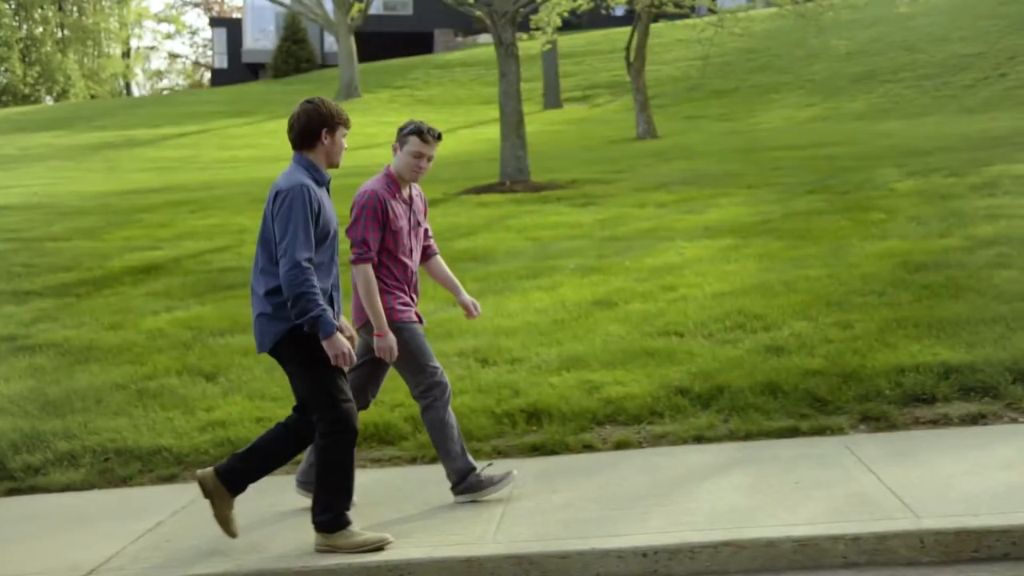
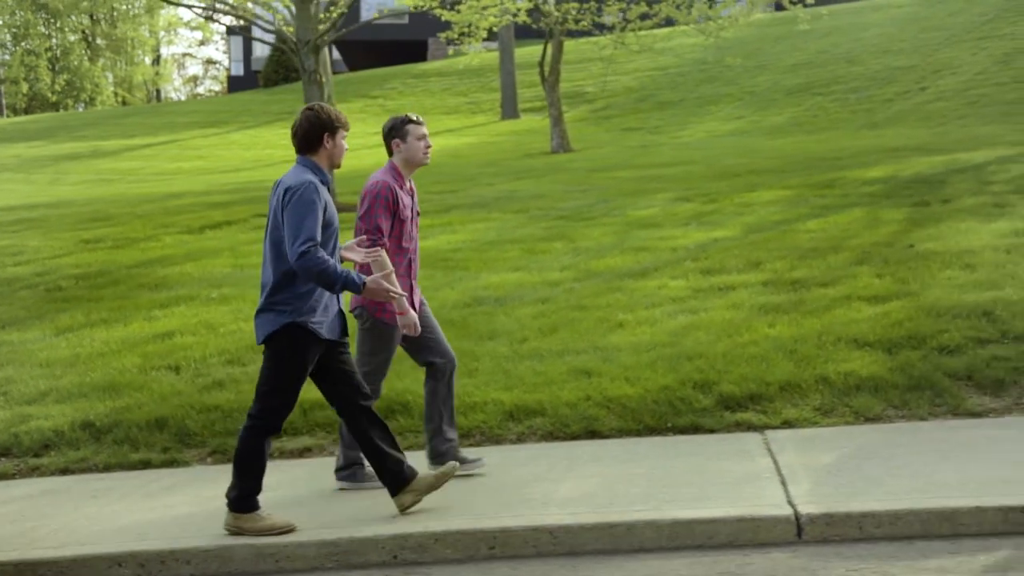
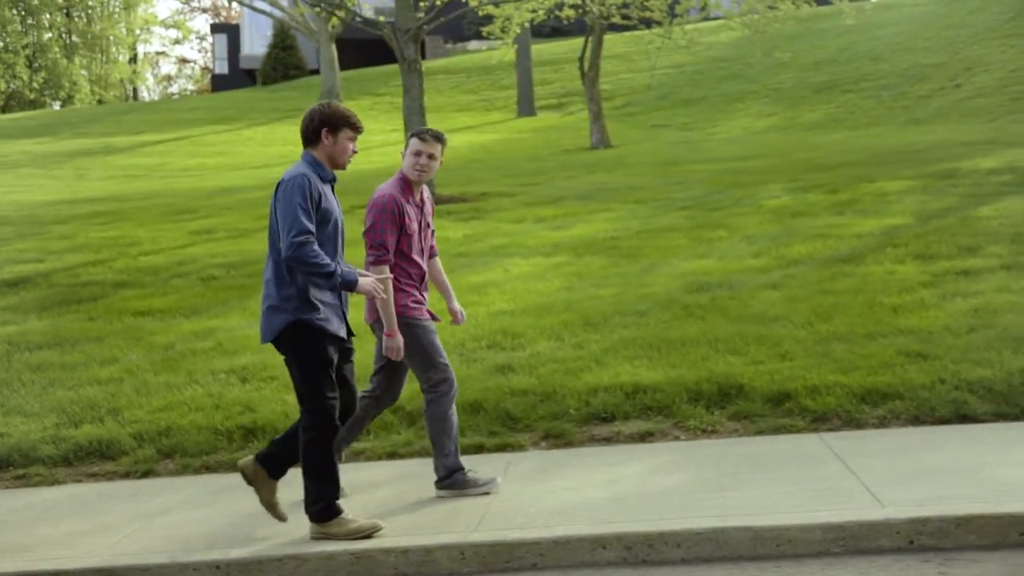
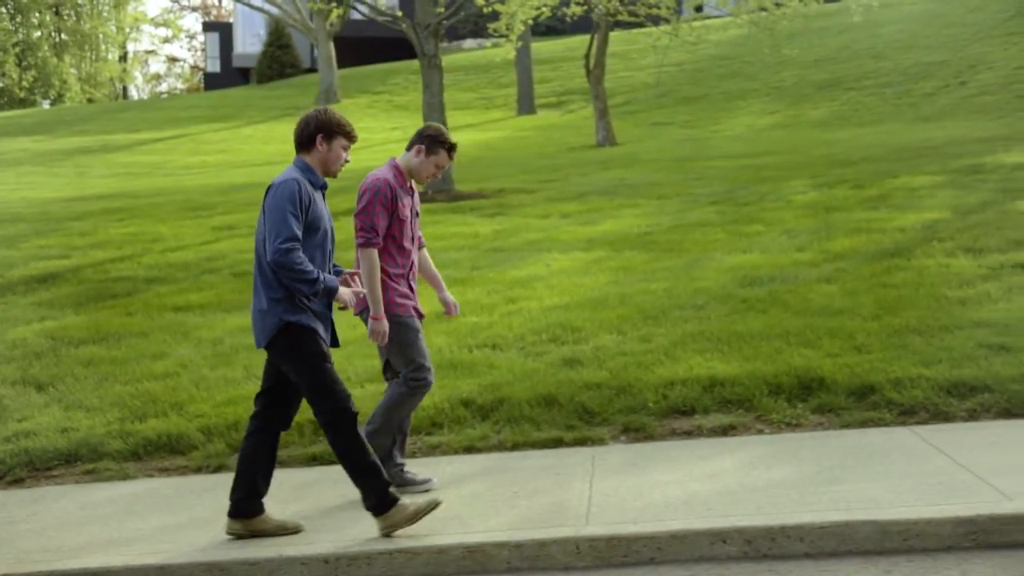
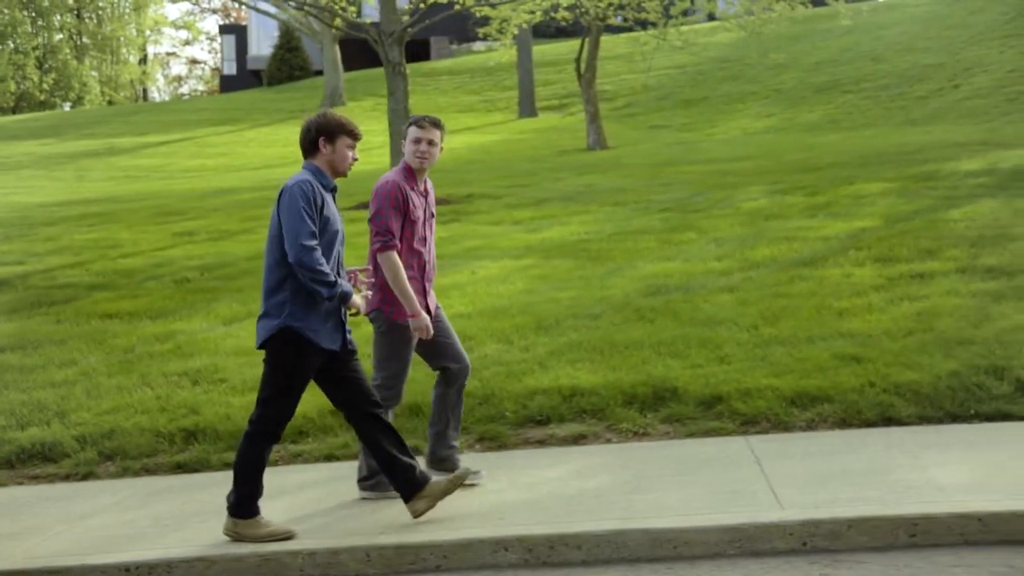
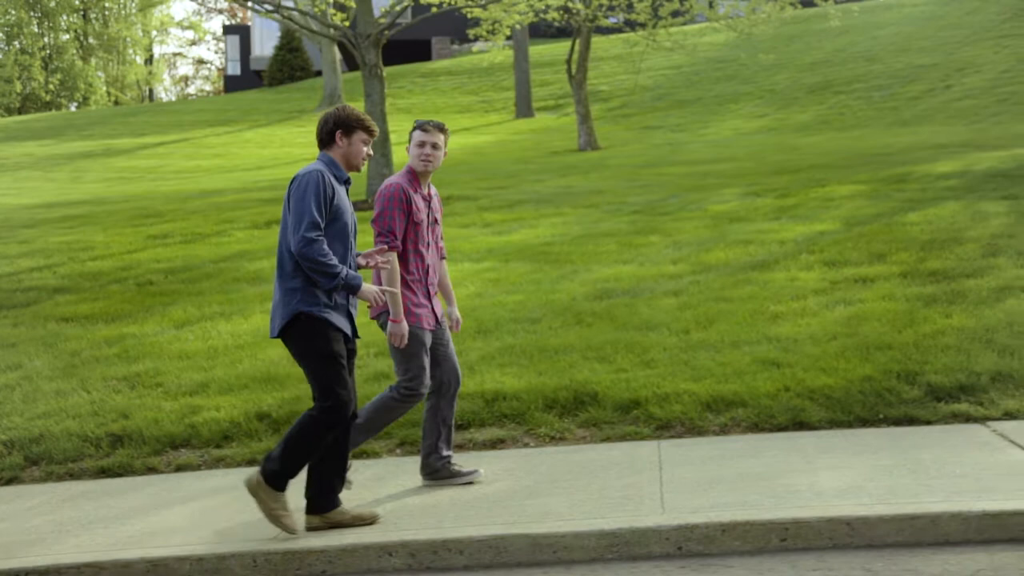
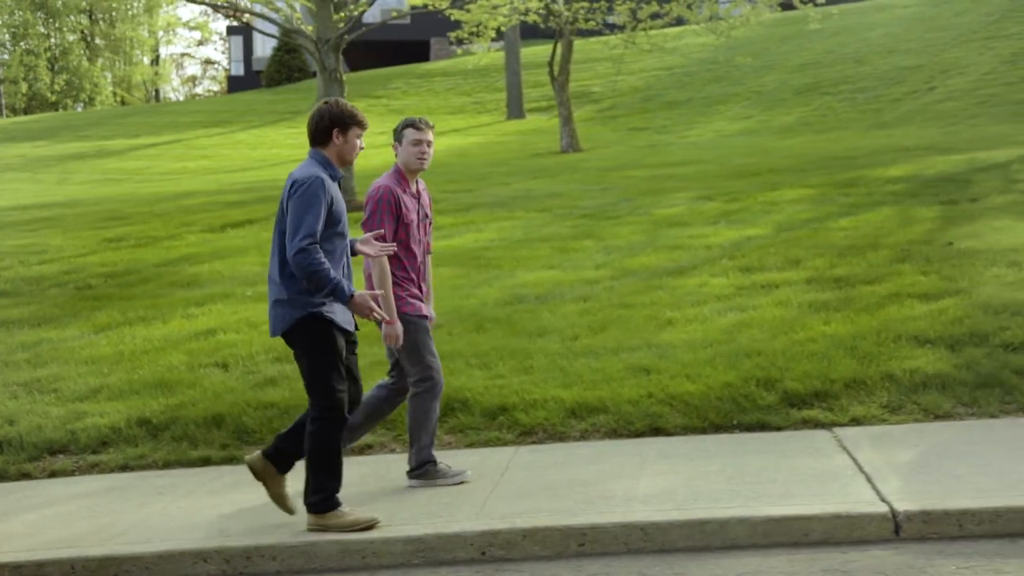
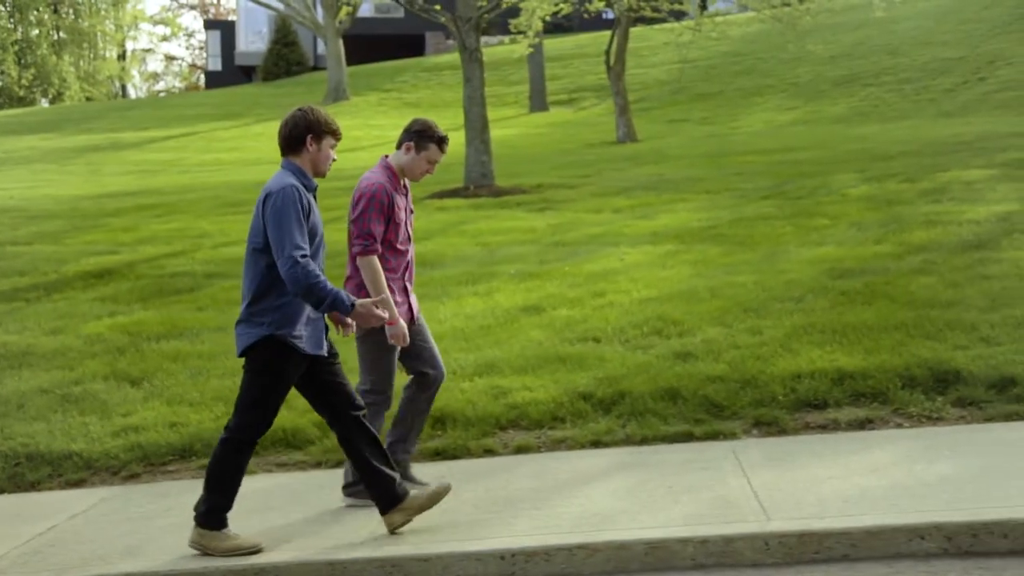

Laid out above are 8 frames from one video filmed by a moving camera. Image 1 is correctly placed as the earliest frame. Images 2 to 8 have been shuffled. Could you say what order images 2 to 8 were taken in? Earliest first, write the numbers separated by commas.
8, 4, 3, 5, 6, 7, 2
